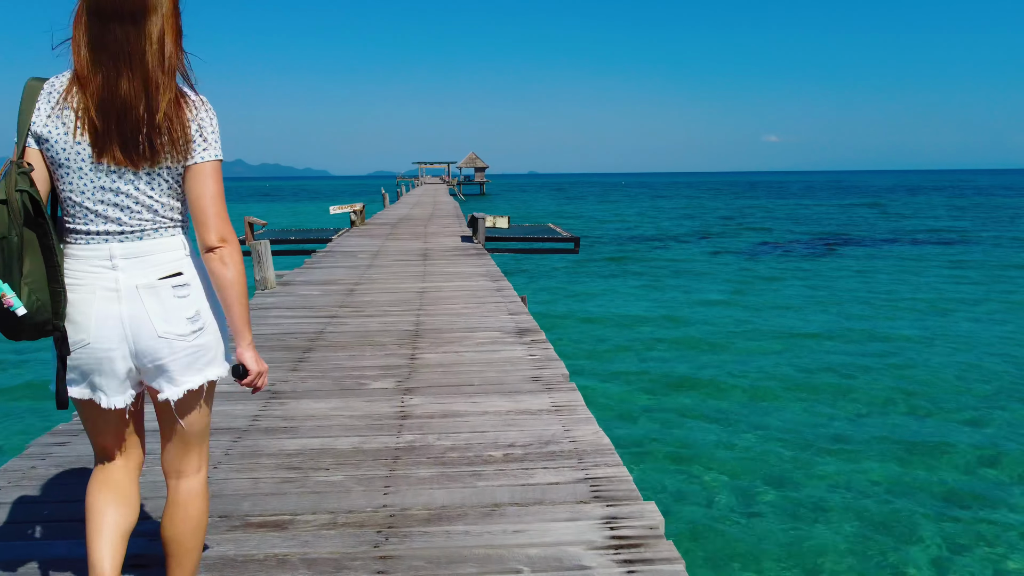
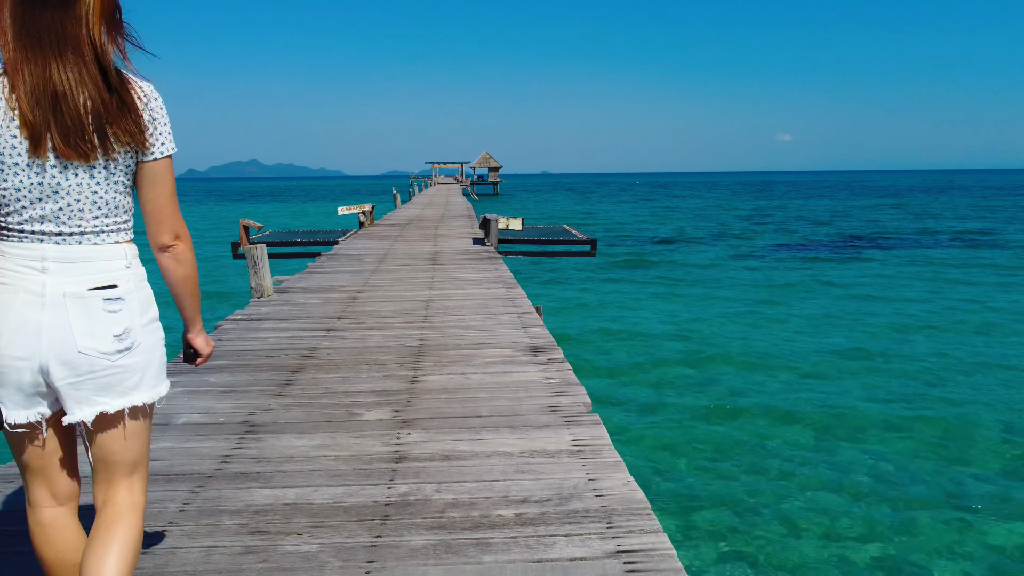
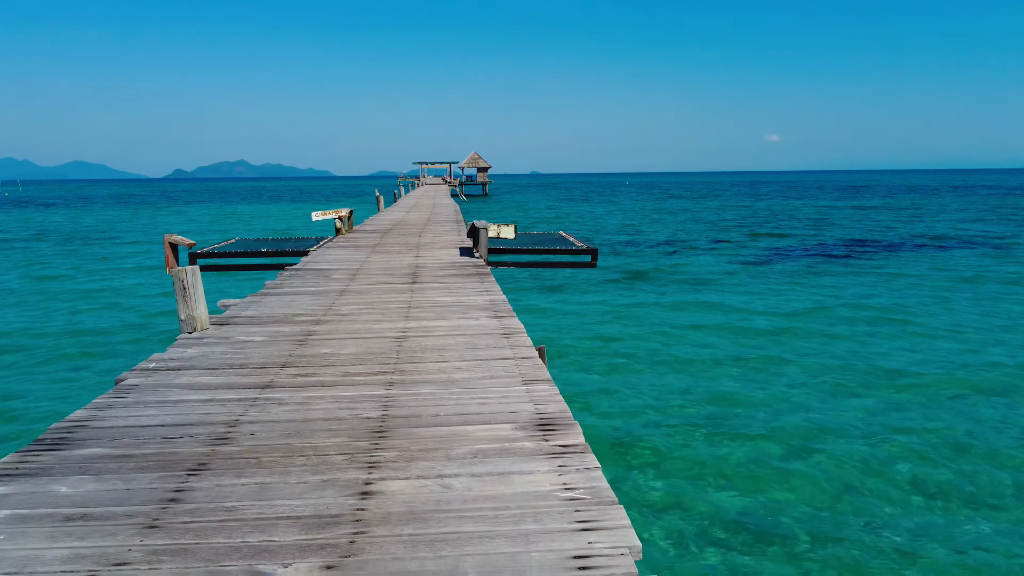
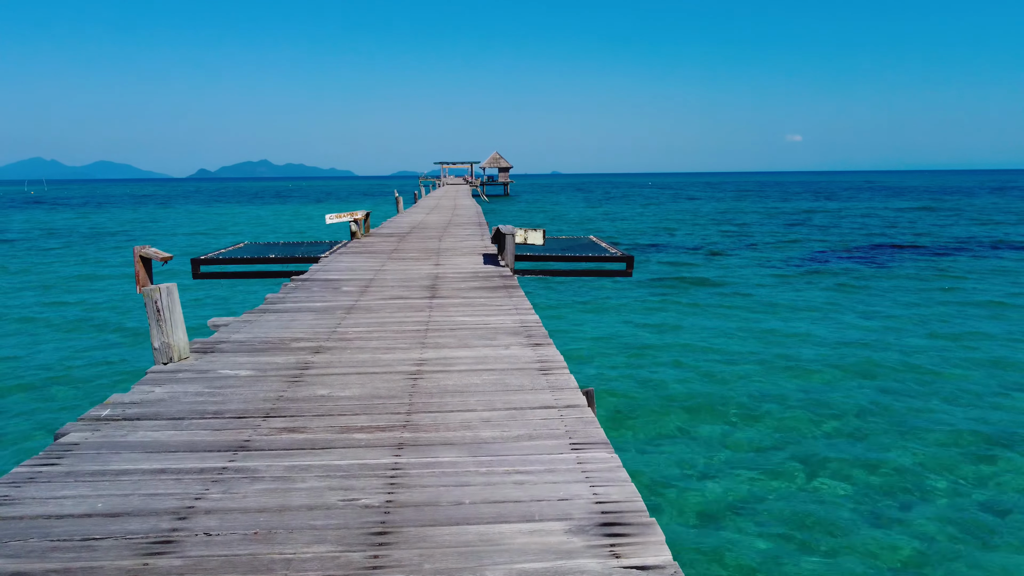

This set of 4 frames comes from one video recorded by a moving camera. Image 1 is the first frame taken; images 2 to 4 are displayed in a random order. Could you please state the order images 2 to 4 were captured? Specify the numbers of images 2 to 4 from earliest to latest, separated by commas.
2, 3, 4
